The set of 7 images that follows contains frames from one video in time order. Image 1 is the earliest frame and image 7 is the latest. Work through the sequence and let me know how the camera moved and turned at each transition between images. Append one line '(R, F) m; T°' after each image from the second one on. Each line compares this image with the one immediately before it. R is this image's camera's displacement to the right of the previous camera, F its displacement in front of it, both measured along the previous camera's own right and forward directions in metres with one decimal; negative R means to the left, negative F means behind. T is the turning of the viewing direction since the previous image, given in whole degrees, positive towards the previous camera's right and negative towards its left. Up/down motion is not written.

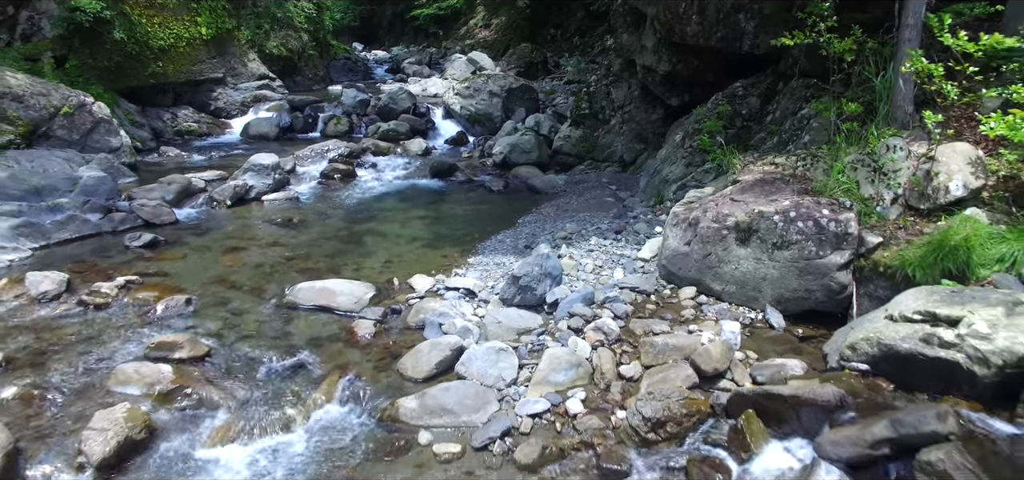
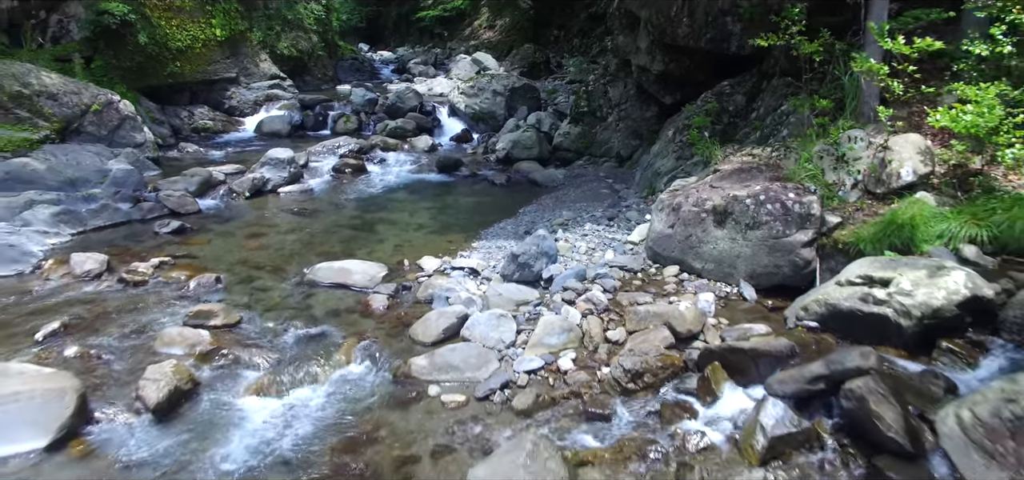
(0.0, -0.6) m; 0°
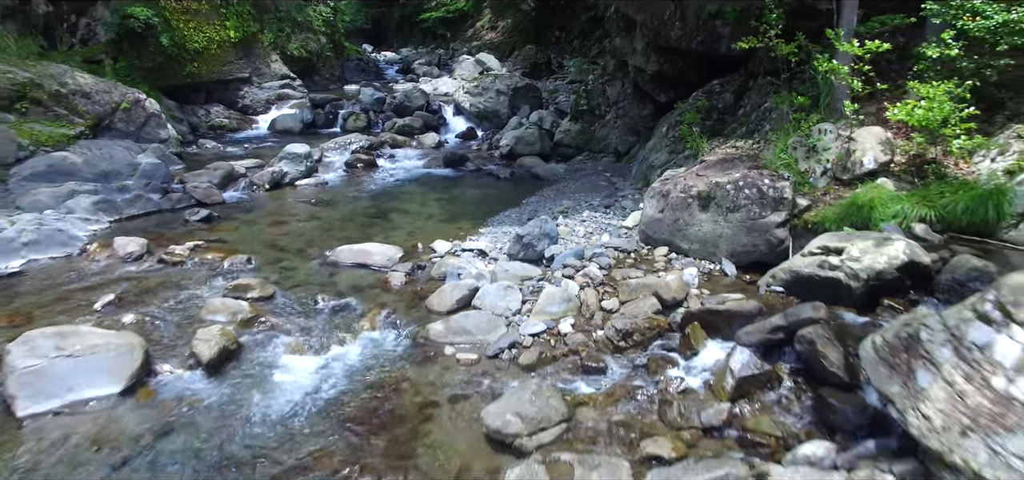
(-0.1, -0.7) m; 0°
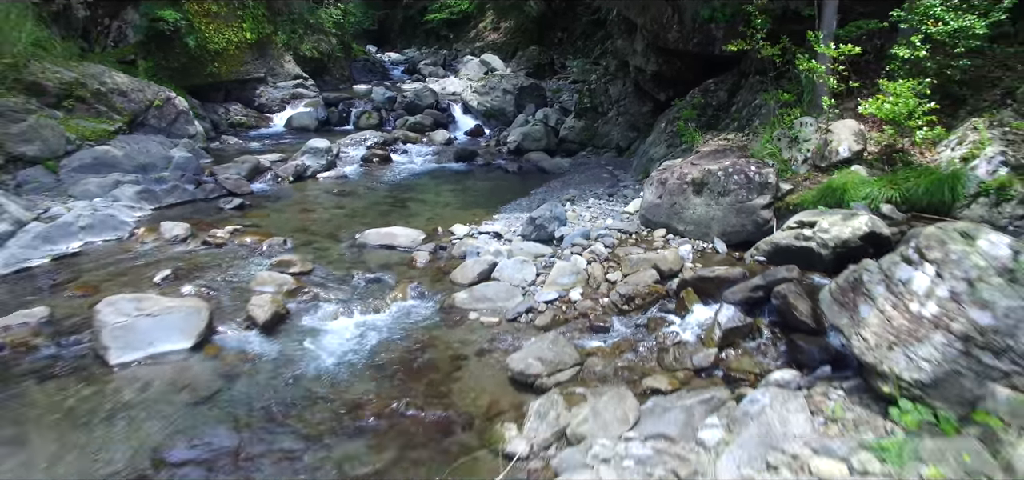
(-0.2, -0.8) m; 0°
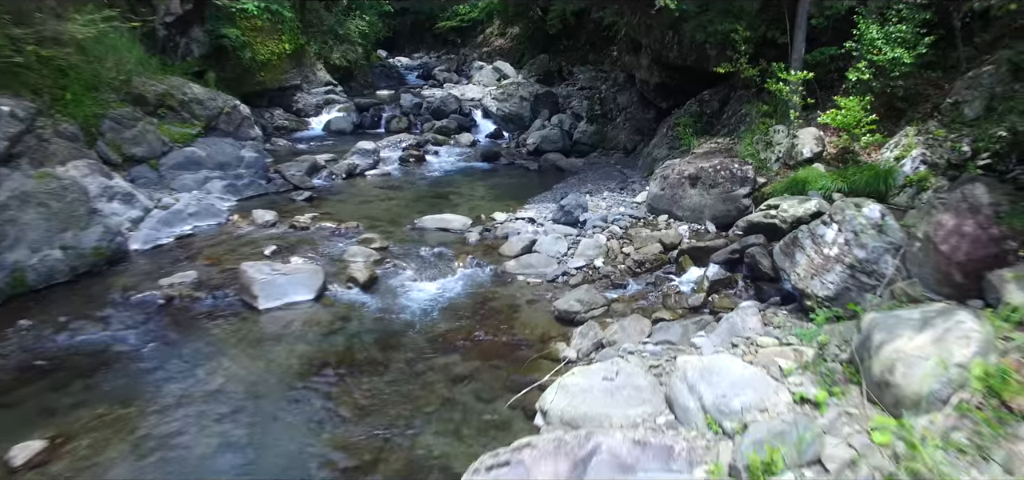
(-0.6, -1.9) m; 0°
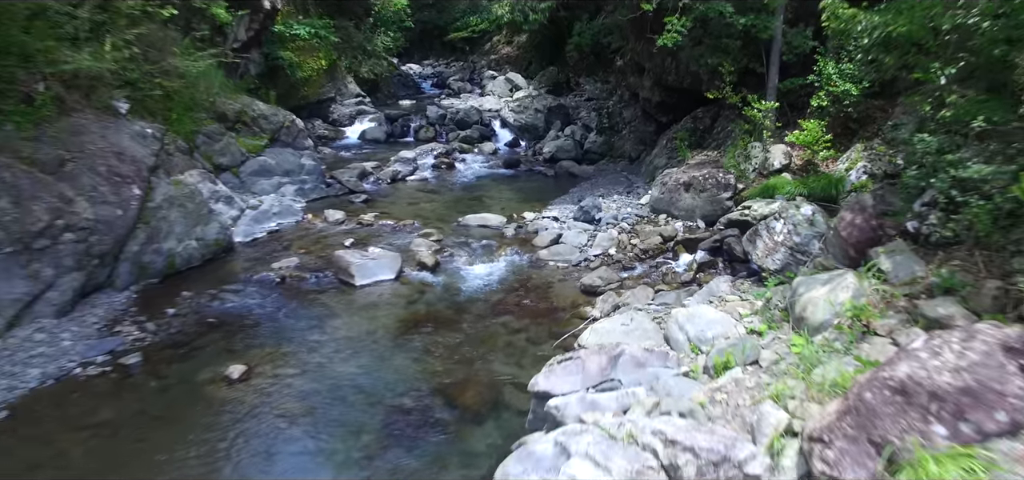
(-0.6, -2.3) m; 0°
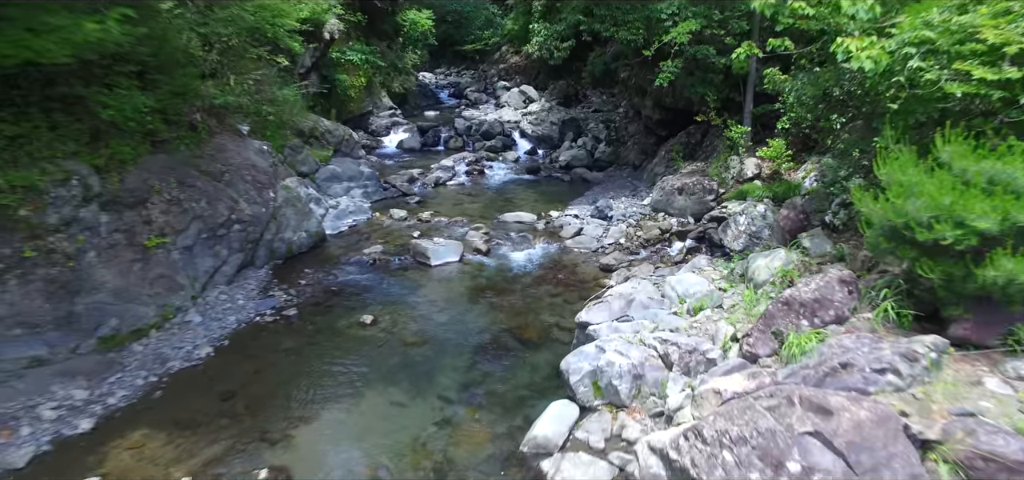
(-0.8, -3.1) m; 0°
